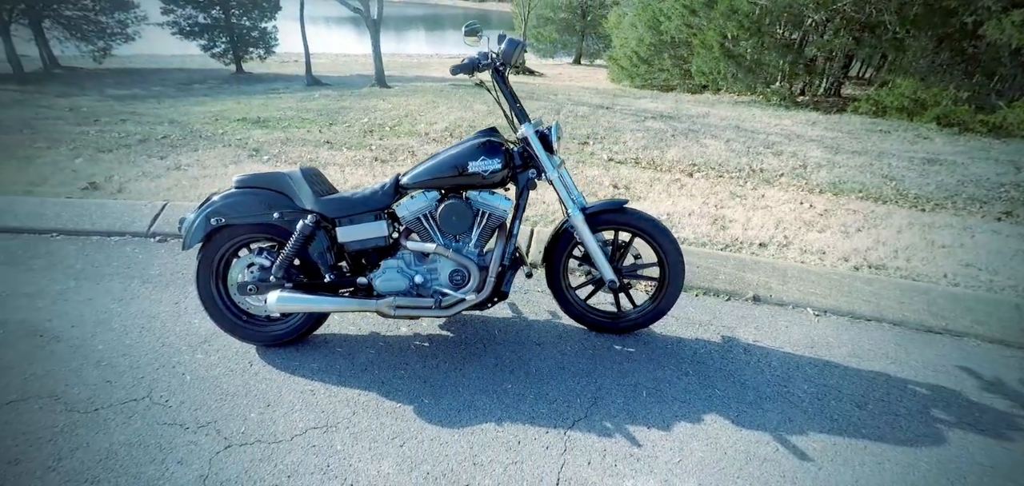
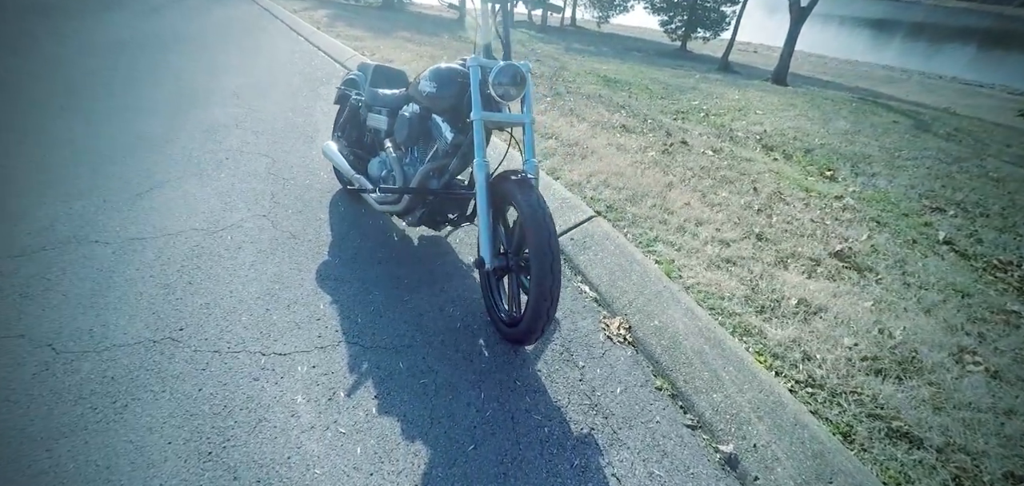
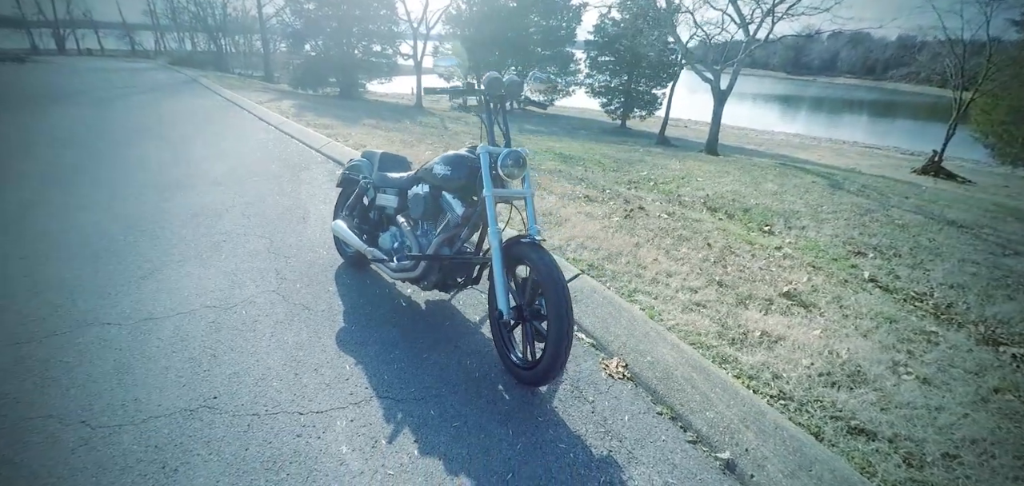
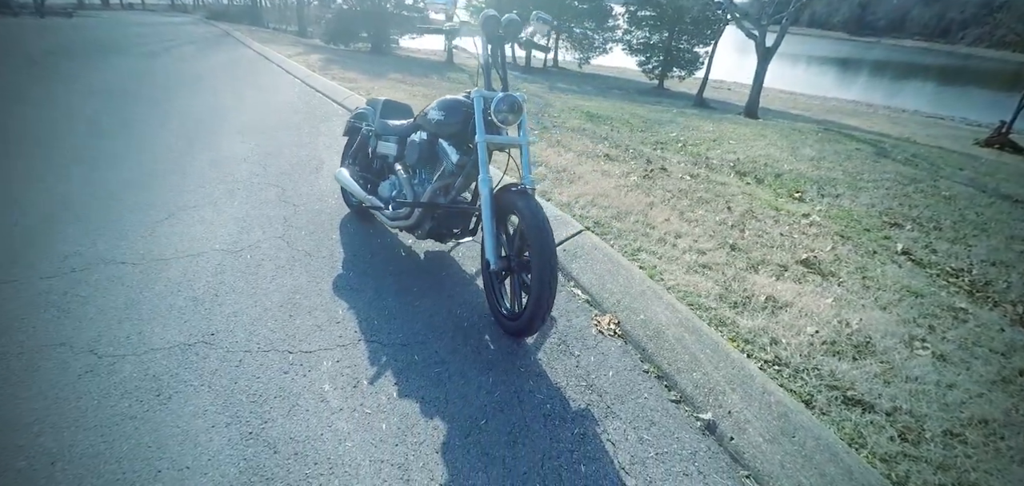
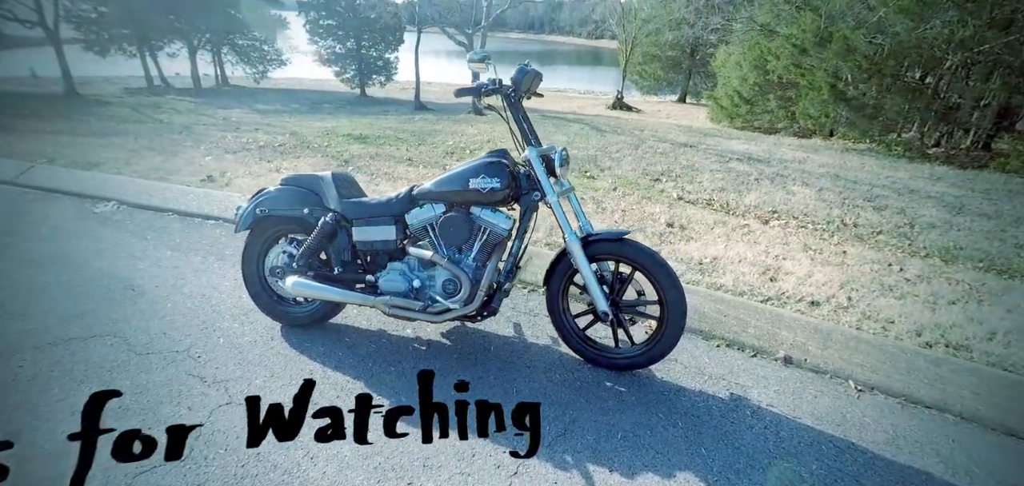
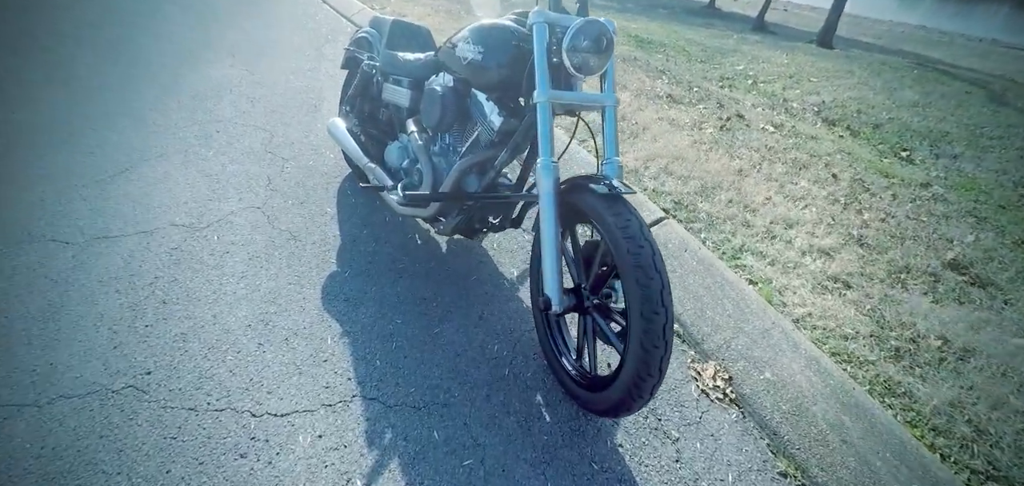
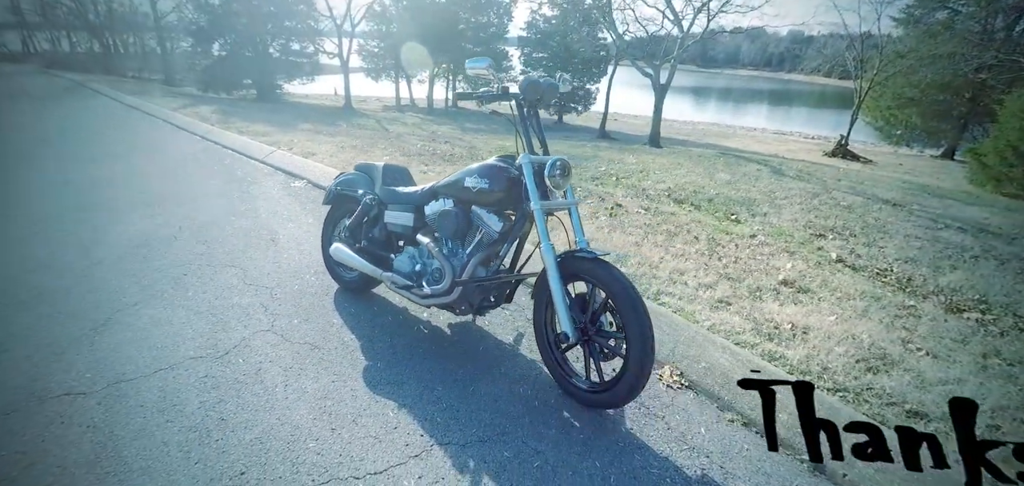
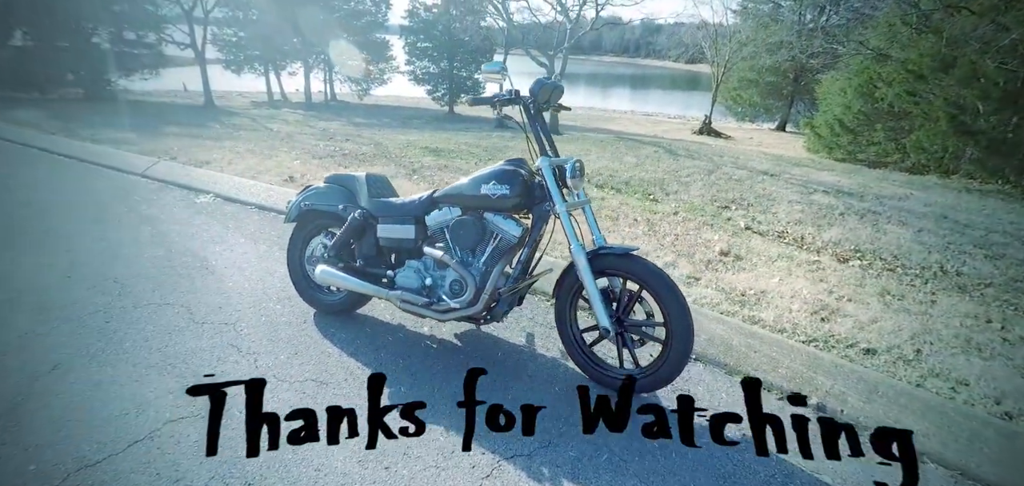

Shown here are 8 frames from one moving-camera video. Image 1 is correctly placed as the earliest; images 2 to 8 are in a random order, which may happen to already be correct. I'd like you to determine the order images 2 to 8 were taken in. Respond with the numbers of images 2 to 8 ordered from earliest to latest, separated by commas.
5, 8, 7, 3, 4, 2, 6
